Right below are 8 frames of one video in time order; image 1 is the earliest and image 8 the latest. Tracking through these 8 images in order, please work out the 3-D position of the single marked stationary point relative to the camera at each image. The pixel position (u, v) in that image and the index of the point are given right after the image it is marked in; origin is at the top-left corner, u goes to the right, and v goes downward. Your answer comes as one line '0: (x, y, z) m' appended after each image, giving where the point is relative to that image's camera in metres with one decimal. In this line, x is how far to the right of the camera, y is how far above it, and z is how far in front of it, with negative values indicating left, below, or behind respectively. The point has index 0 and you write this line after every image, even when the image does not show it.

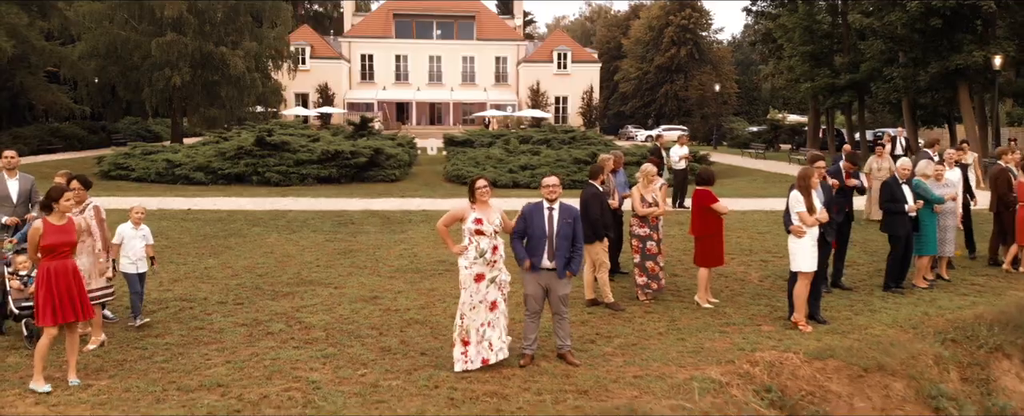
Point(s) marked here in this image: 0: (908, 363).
0: (+2.9, -1.2, +6.0) m
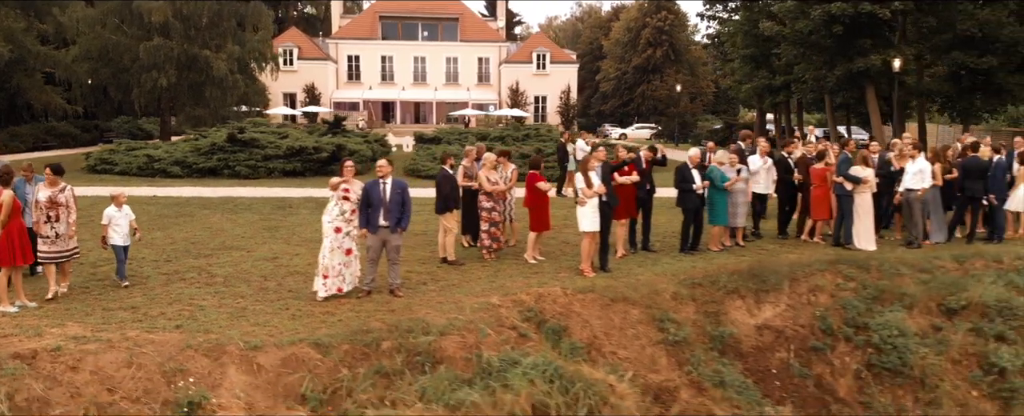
0: (+1.3, -1.0, +8.1) m
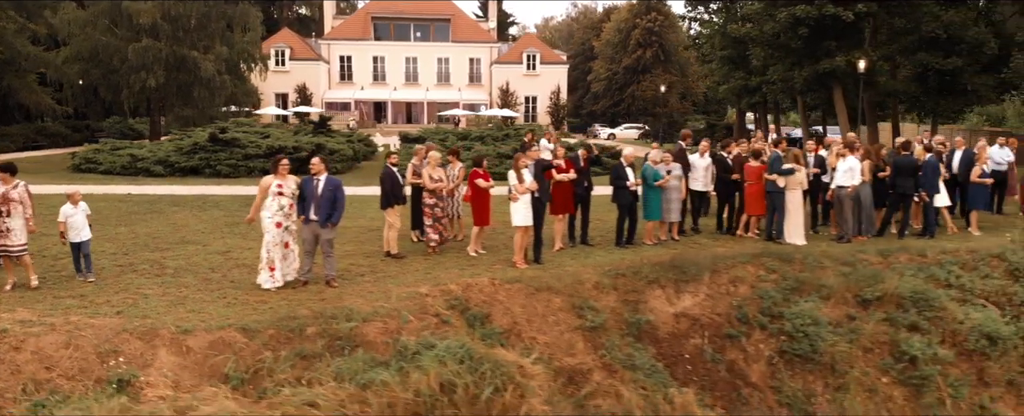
0: (+0.5, -0.9, +8.6) m
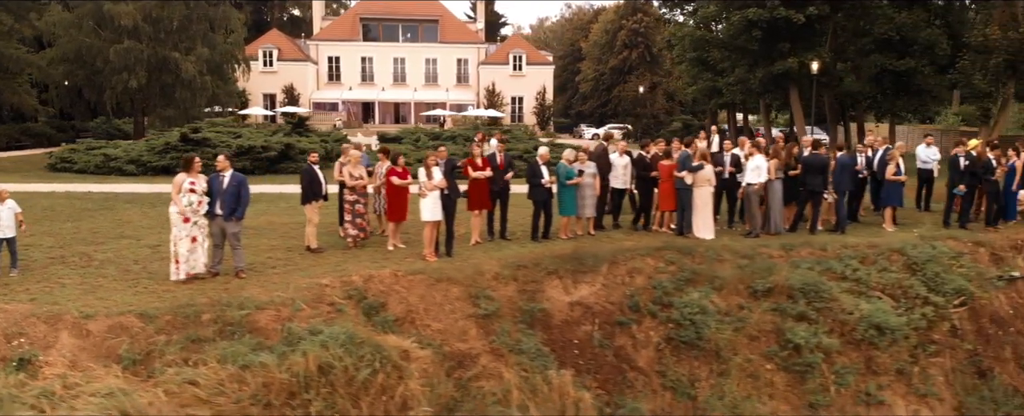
0: (-0.6, -0.9, +9.2) m
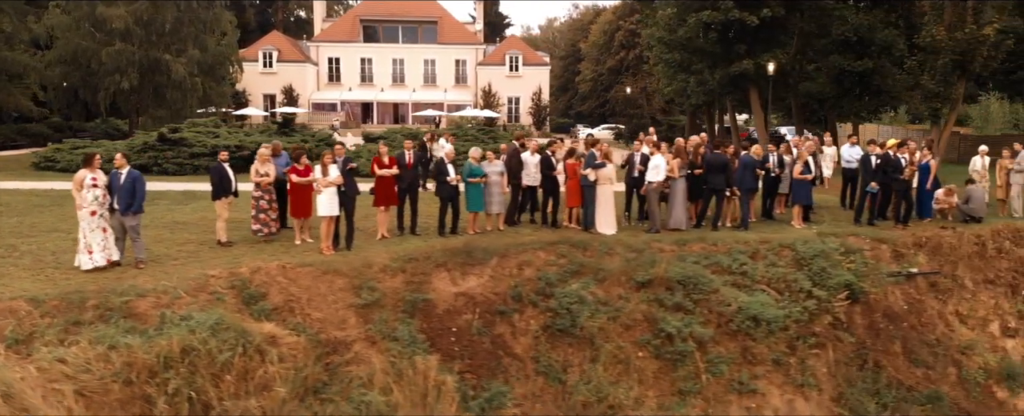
0: (-2.0, -0.8, +9.7) m
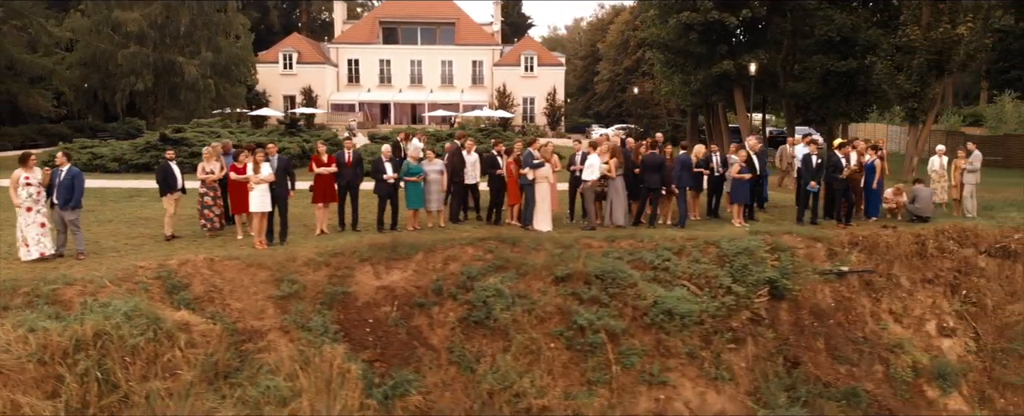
0: (-3.1, -0.7, +10.2) m
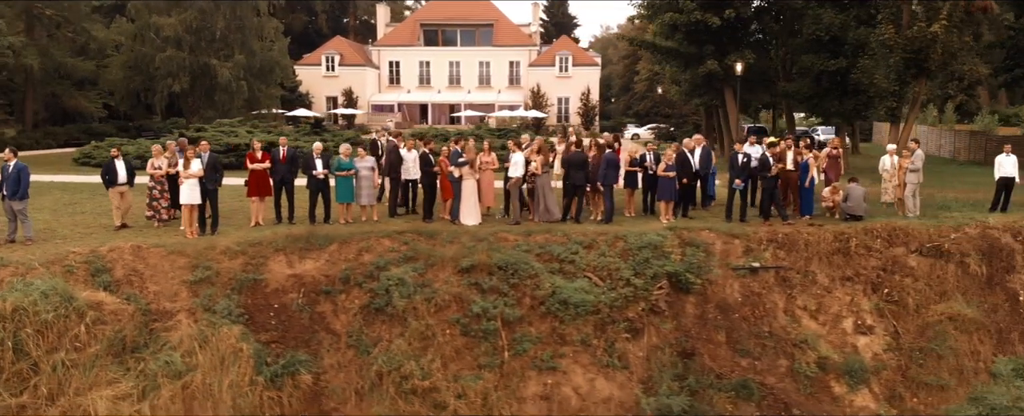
0: (-4.5, -0.6, +11.2) m
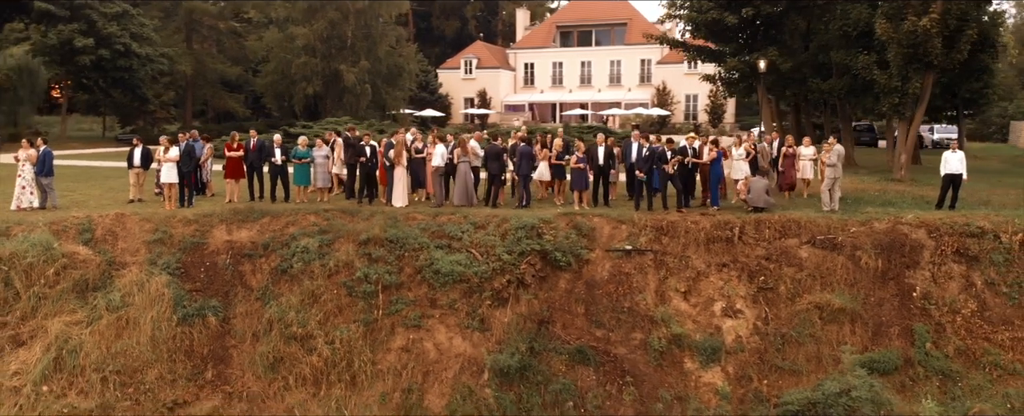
0: (-6.5, -0.2, +14.4) m
